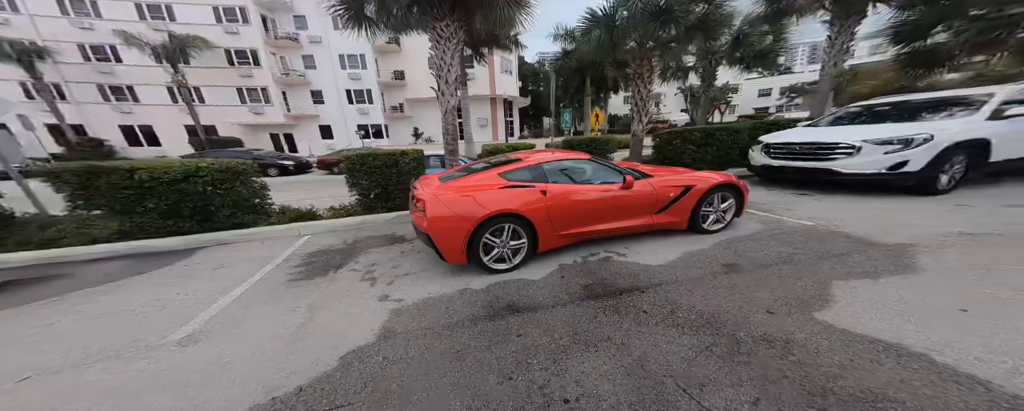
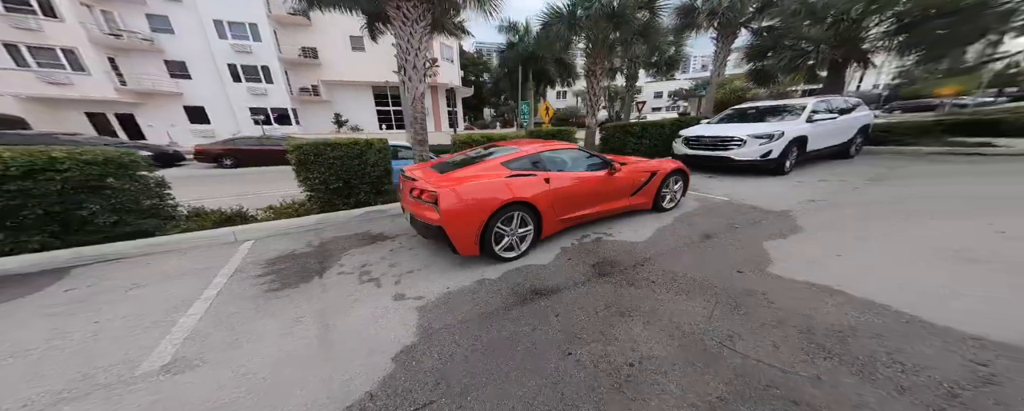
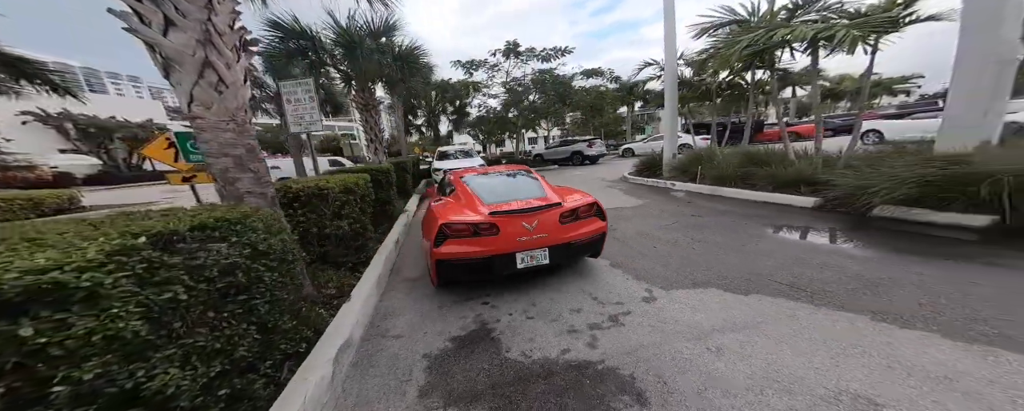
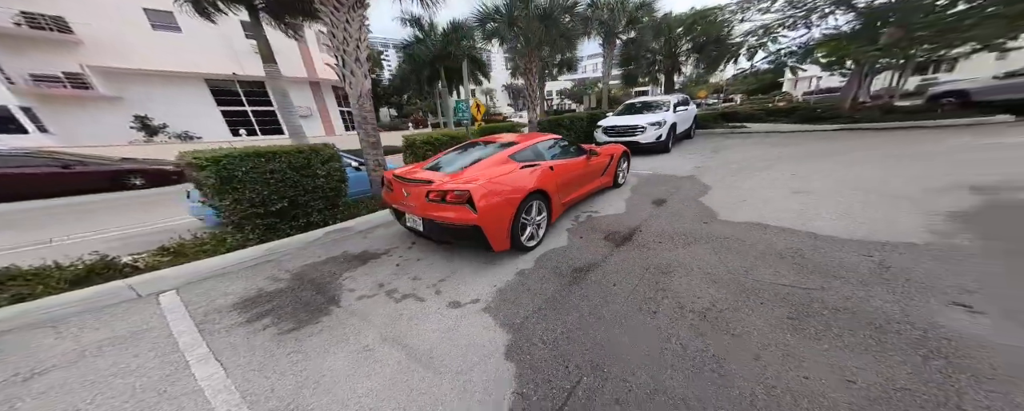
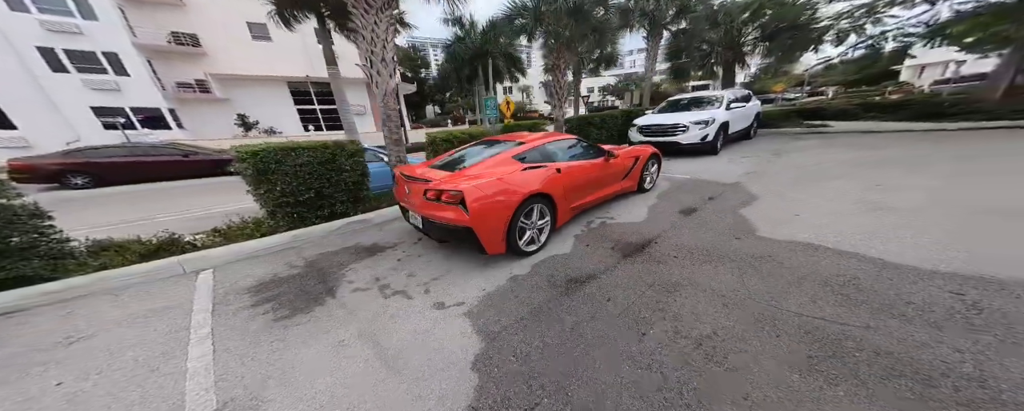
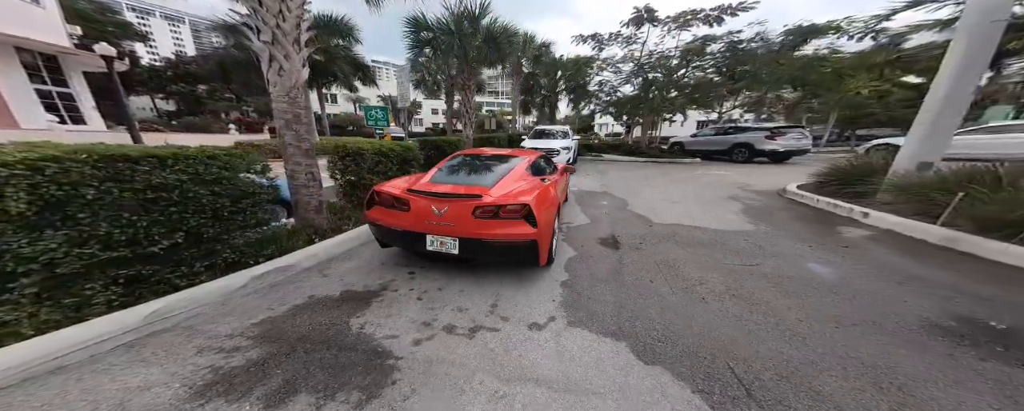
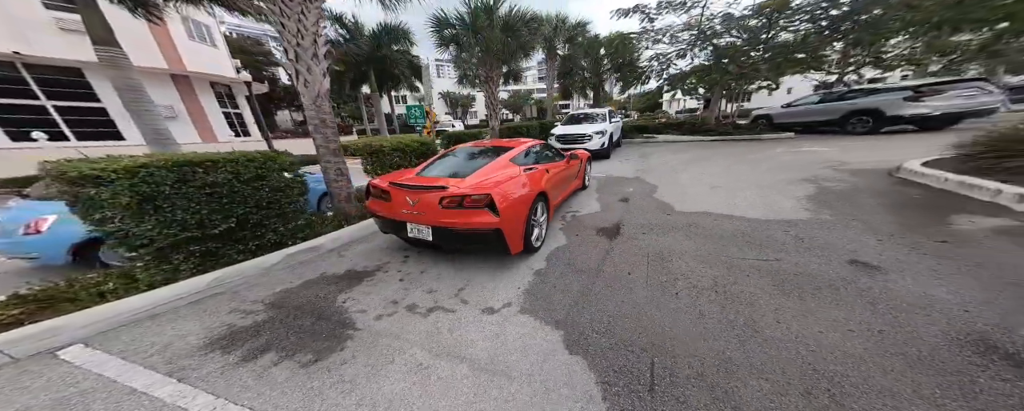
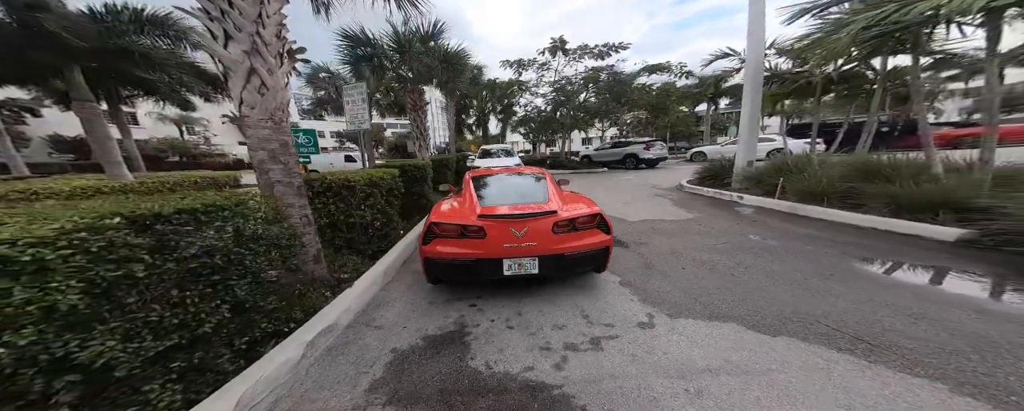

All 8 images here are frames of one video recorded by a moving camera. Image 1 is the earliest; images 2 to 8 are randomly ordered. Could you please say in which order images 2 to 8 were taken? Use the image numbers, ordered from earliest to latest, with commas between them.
2, 5, 4, 7, 6, 8, 3
